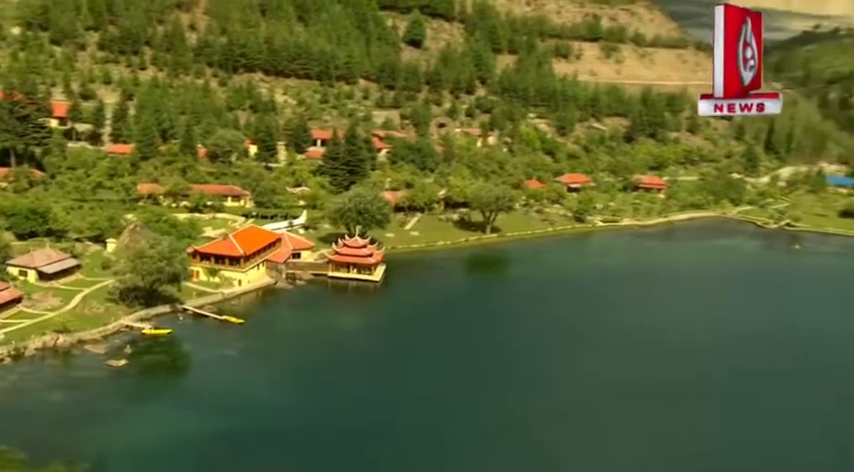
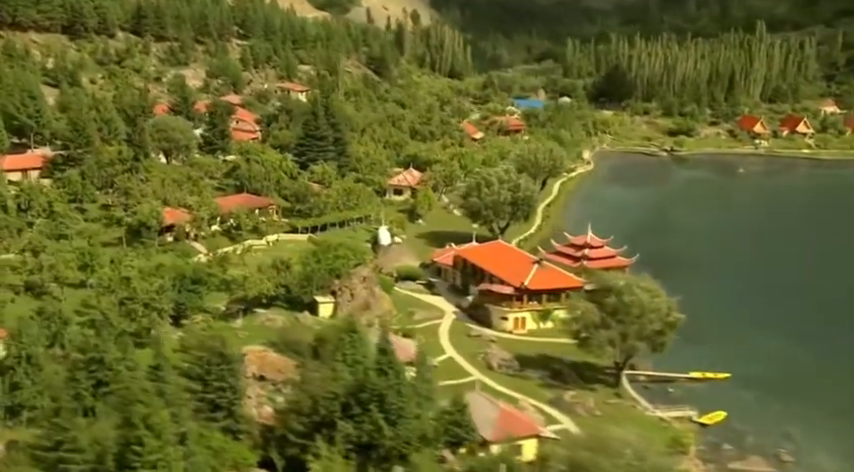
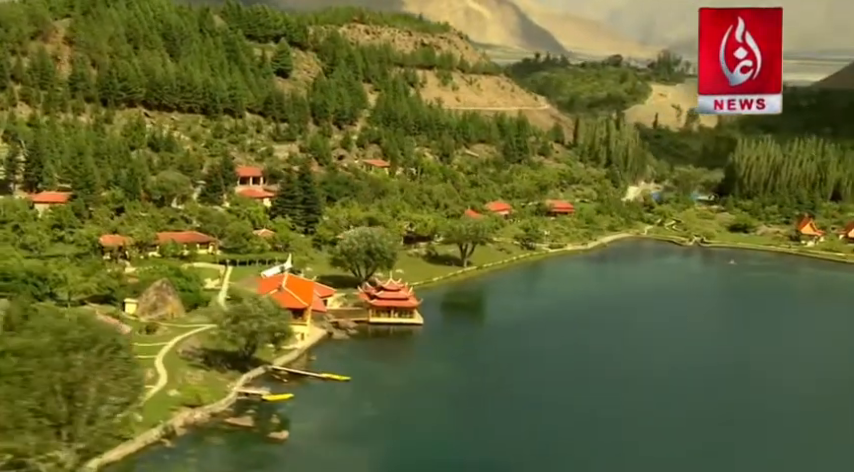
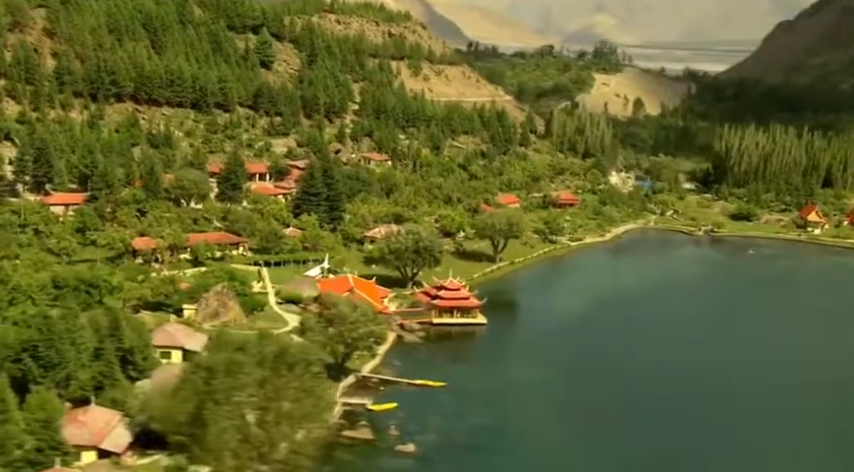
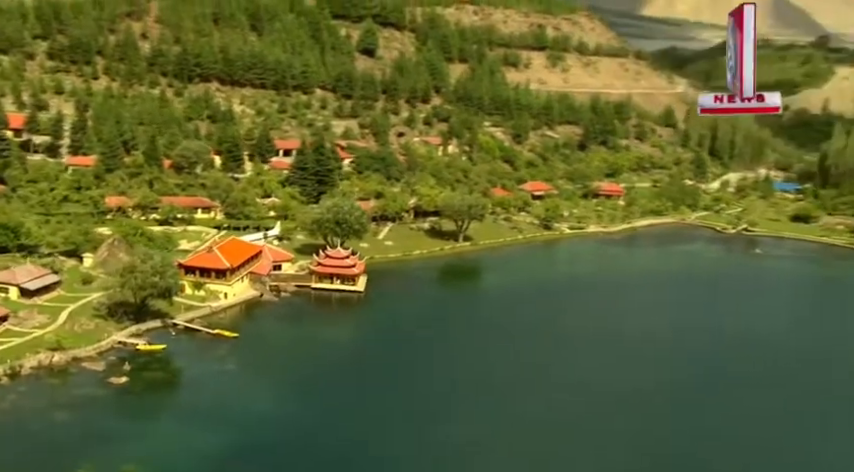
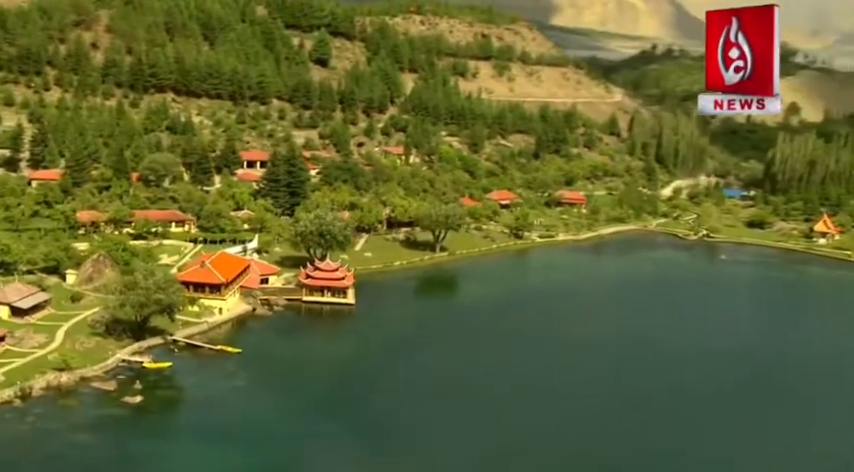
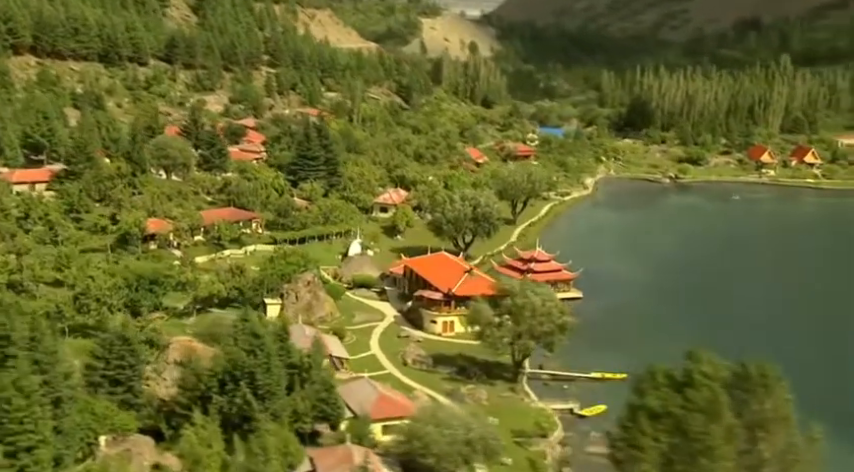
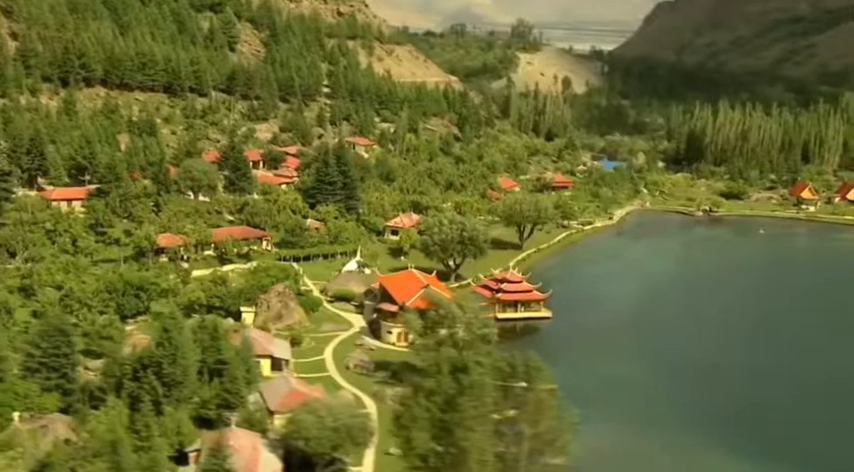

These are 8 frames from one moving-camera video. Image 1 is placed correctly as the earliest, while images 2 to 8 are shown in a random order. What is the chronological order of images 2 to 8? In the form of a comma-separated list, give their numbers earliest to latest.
5, 6, 3, 4, 8, 7, 2
